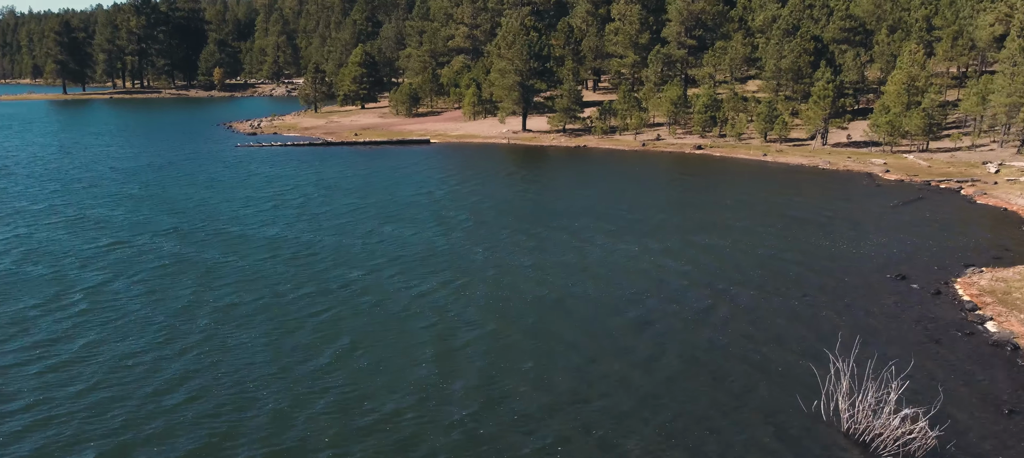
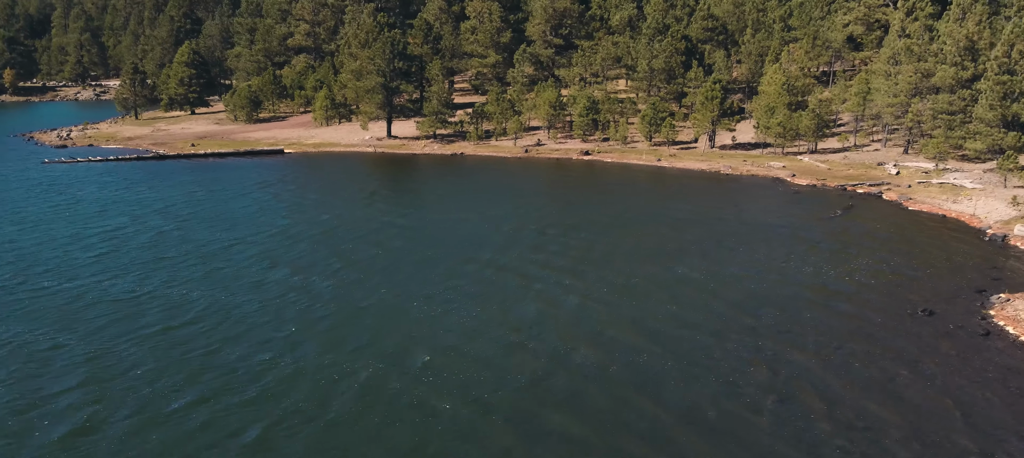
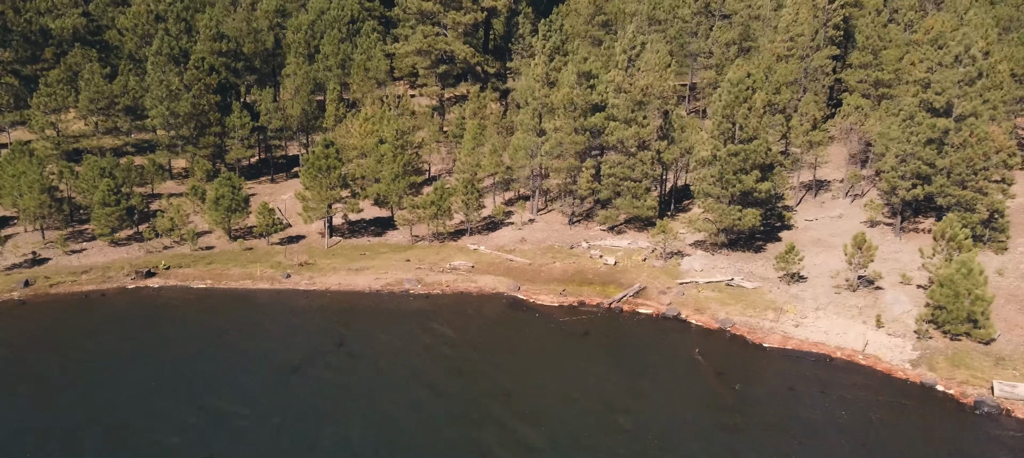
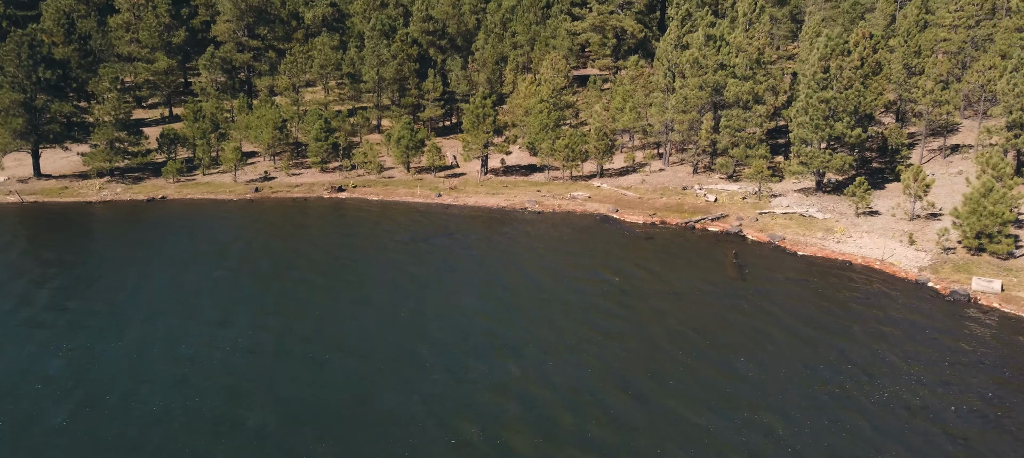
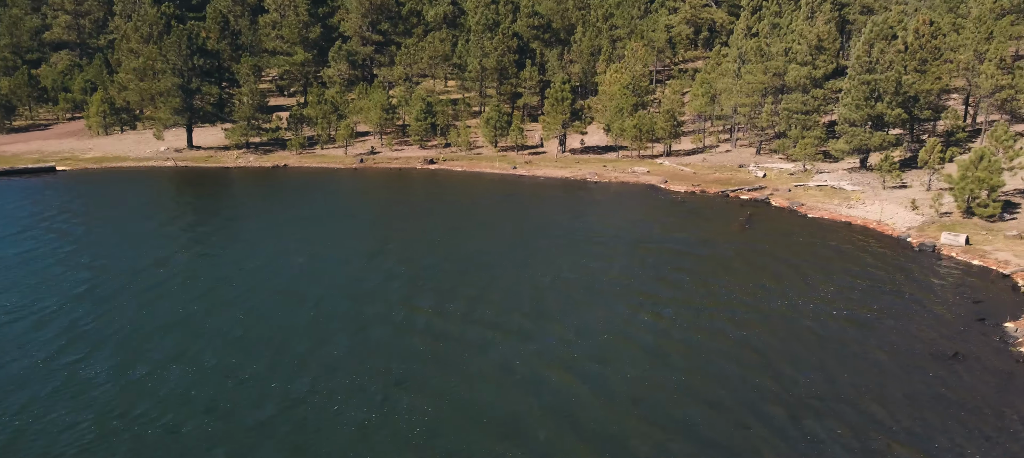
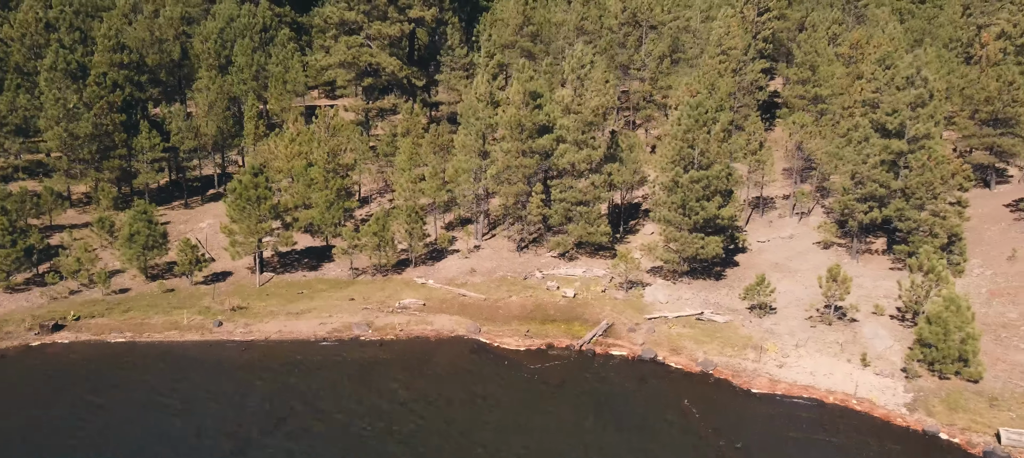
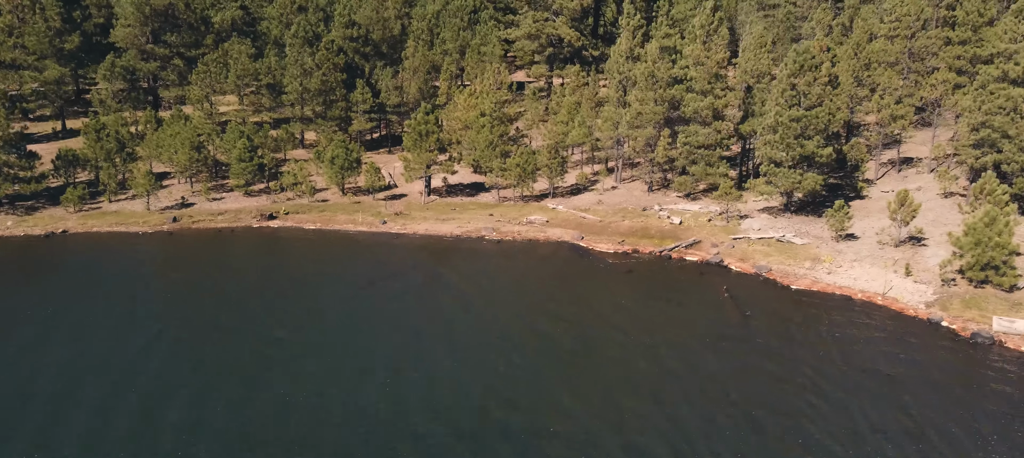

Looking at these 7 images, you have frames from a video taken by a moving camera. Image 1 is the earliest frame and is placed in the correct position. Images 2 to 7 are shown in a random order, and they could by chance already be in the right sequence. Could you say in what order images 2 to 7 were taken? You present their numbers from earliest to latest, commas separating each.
2, 5, 4, 7, 3, 6
